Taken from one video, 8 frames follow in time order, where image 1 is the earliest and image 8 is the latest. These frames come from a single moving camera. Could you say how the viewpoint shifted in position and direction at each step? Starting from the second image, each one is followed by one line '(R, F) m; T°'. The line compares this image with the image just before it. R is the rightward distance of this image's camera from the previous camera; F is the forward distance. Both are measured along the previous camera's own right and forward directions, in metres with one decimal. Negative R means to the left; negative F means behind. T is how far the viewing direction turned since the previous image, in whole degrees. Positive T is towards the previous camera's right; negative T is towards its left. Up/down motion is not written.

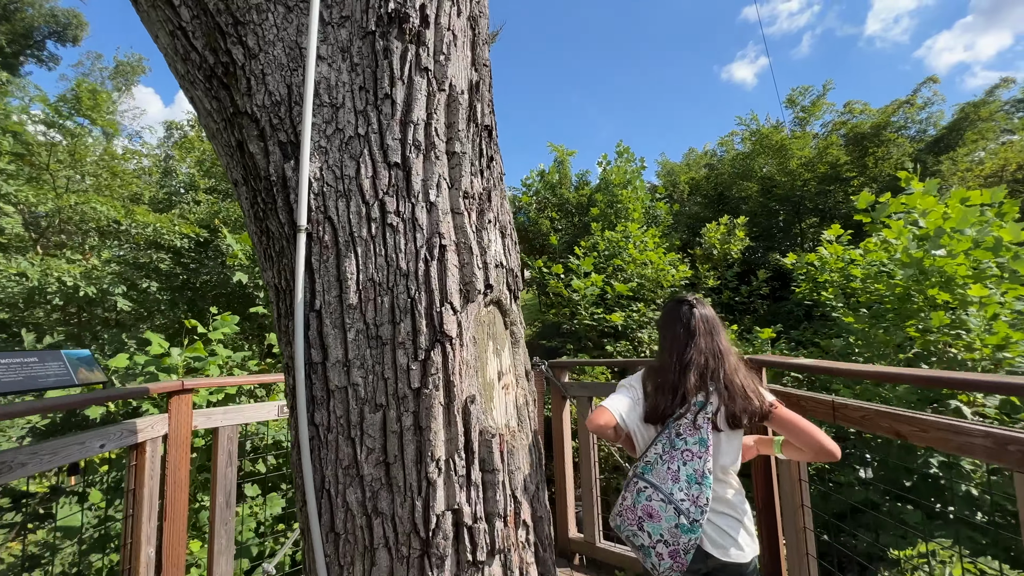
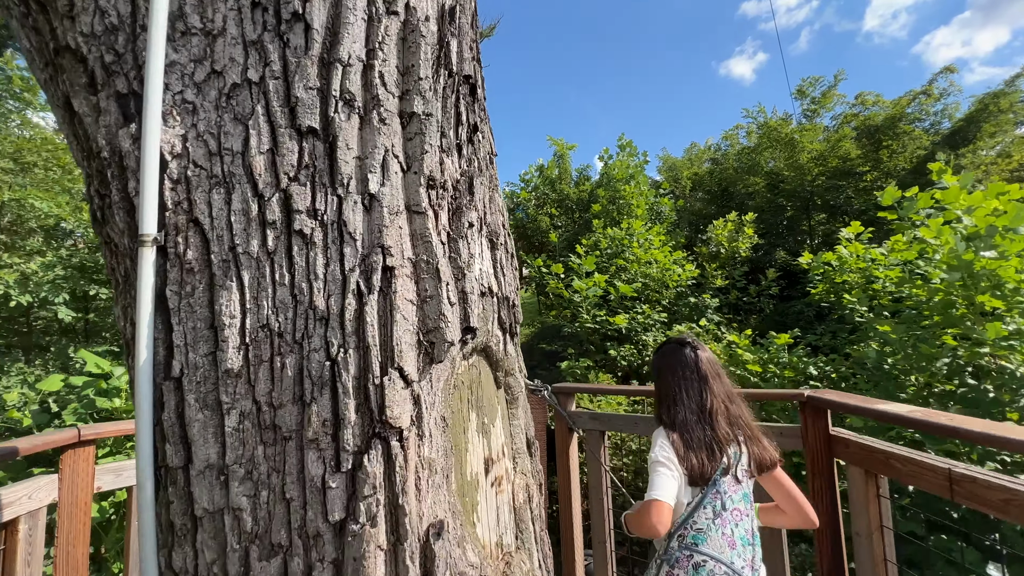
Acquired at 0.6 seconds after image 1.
(0.0, +0.3) m; 0°
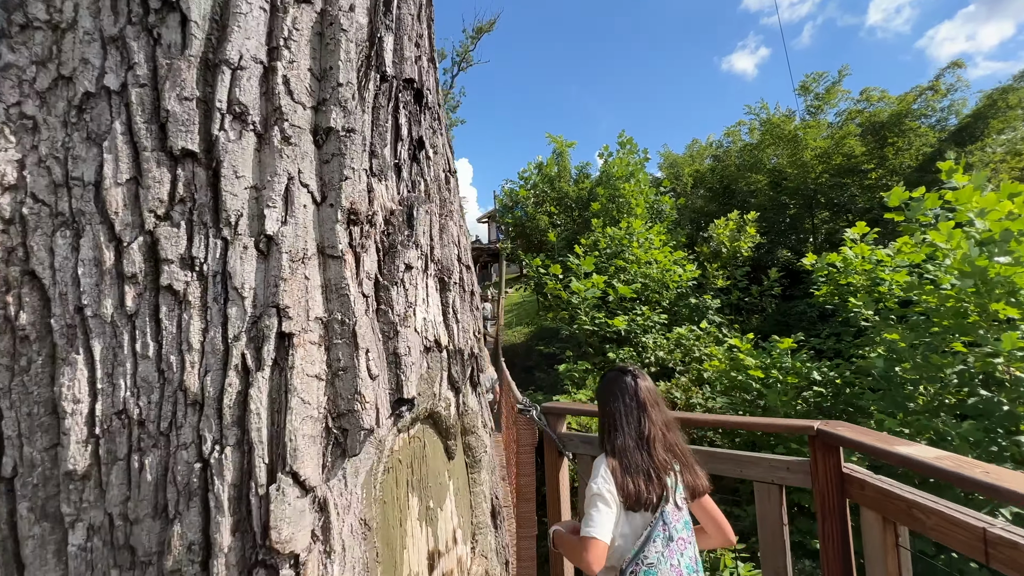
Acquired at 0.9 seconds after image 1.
(+0.1, +0.1) m; 0°
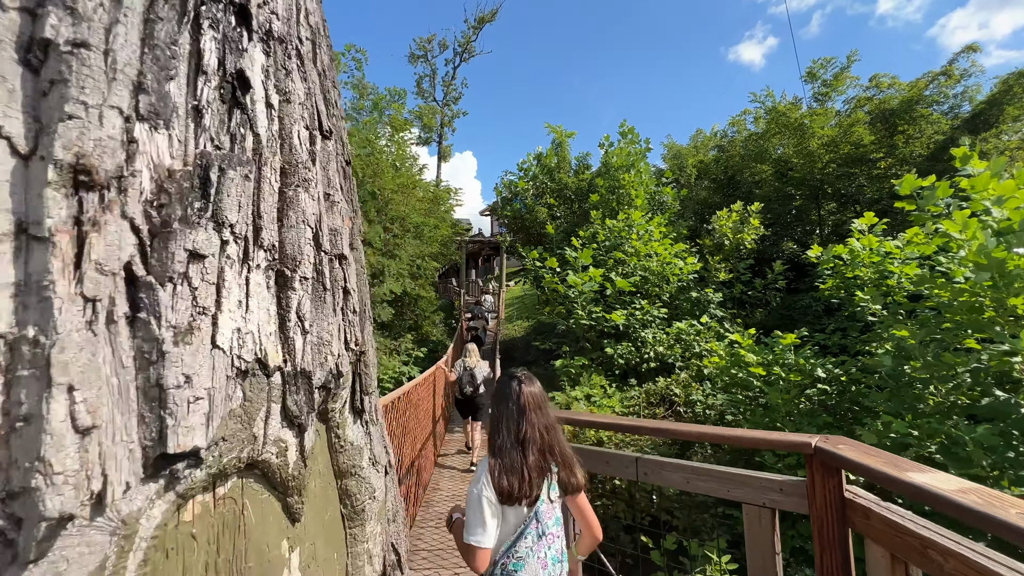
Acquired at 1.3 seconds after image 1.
(+0.1, +0.2) m; -1°
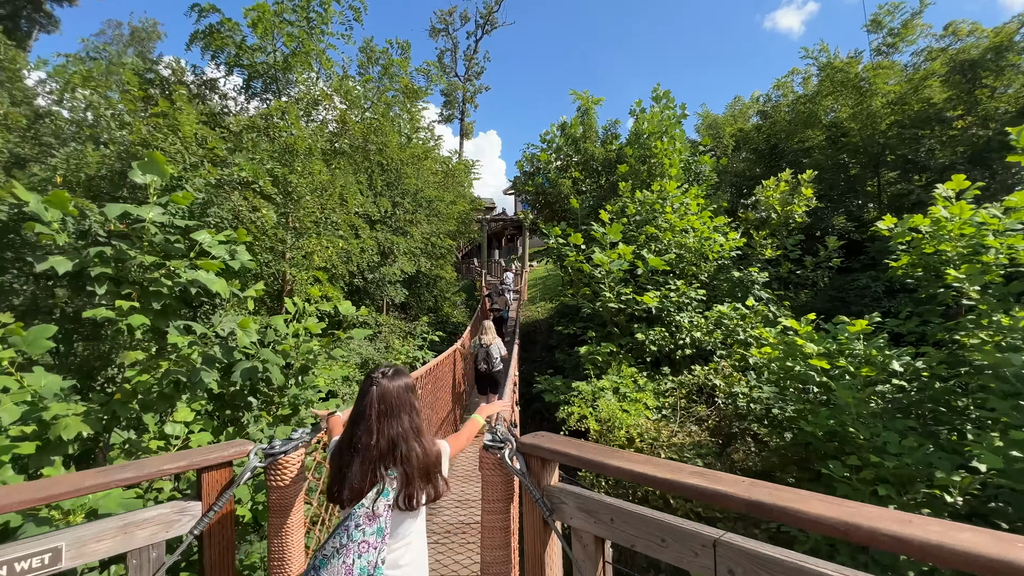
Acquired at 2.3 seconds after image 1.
(+0.1, +0.5) m; -3°
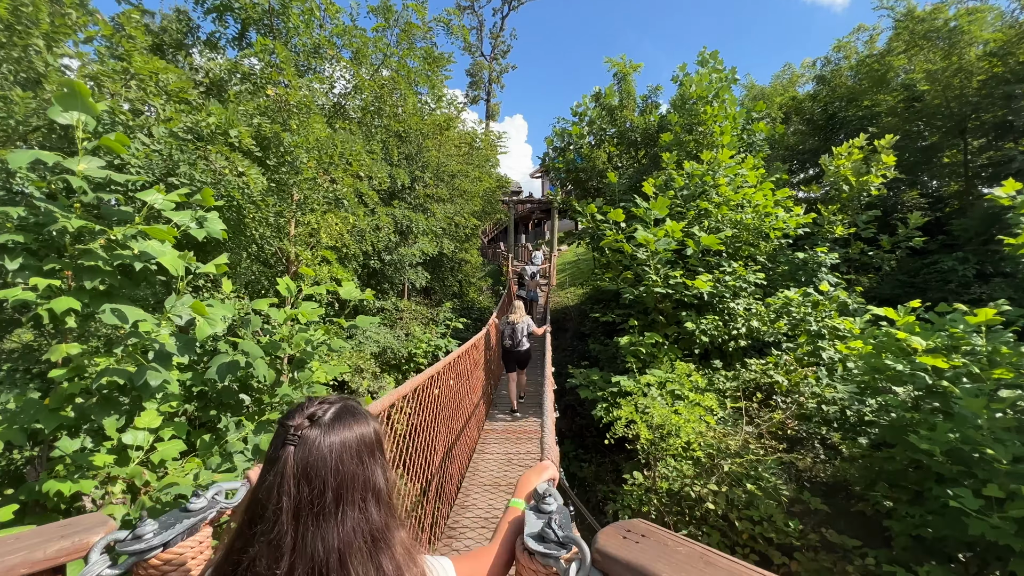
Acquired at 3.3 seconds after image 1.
(-0.1, +0.5) m; -3°
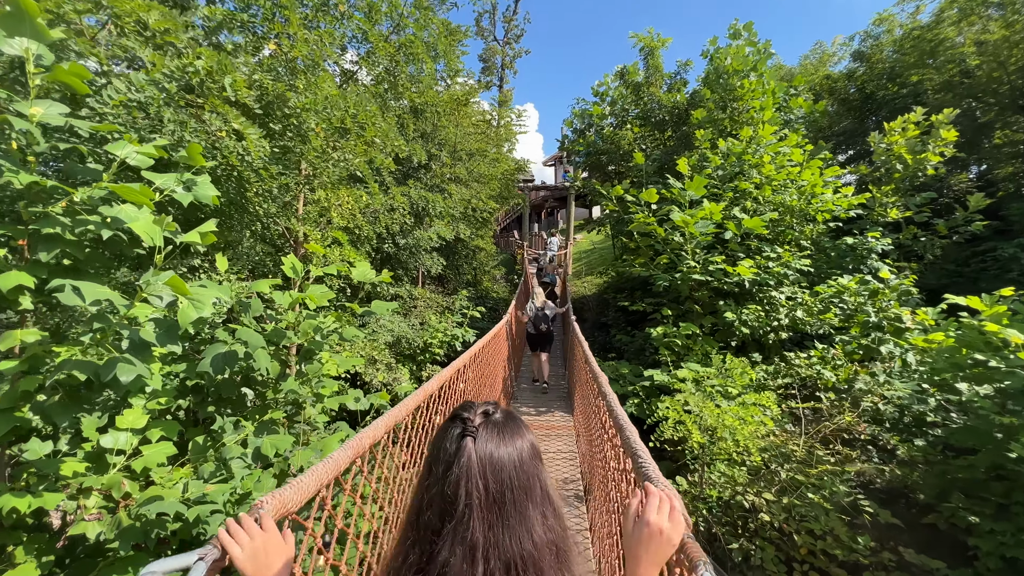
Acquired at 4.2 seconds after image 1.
(-0.1, +0.3) m; -1°
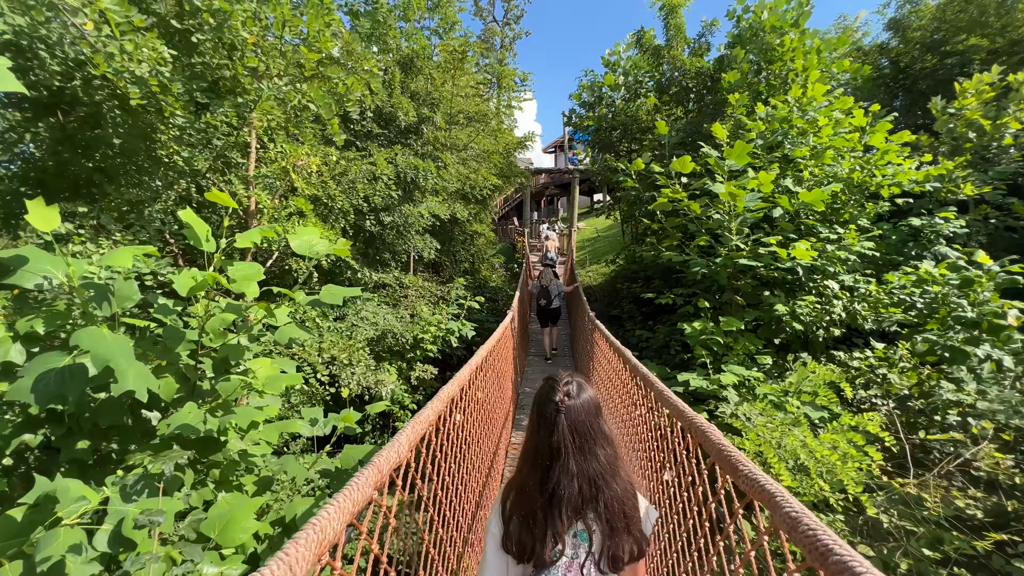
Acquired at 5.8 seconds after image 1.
(-0.1, +0.7) m; 0°
